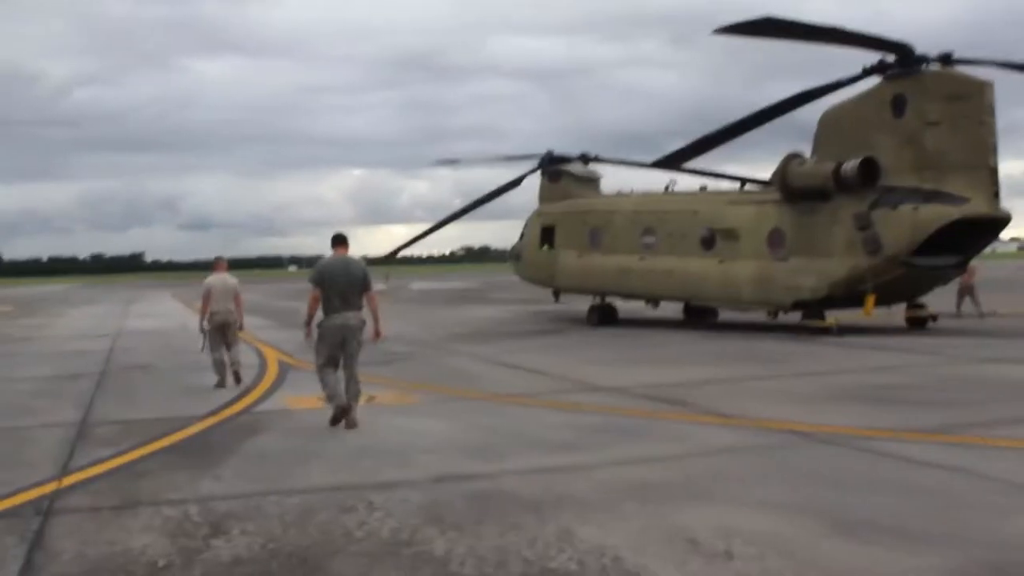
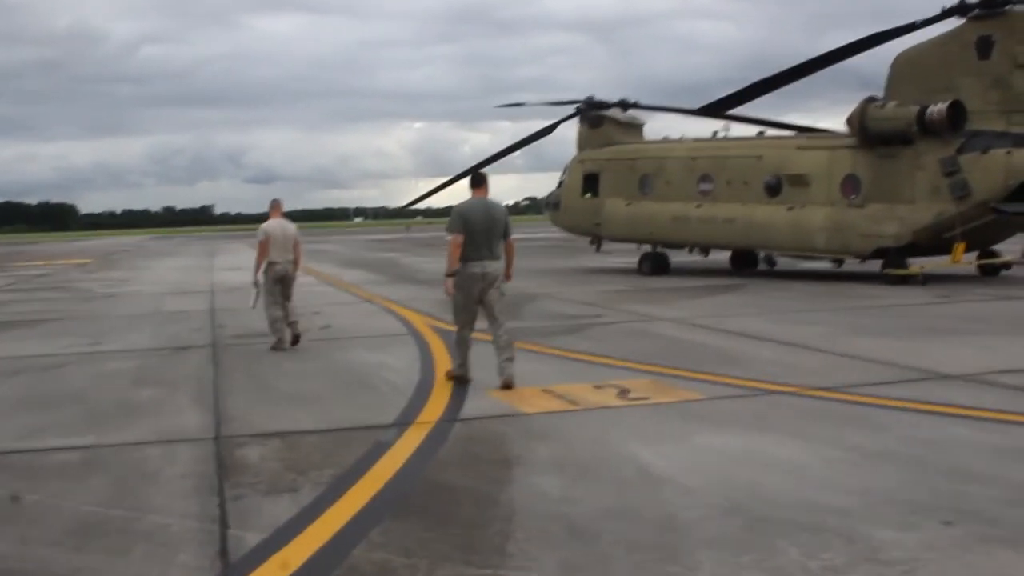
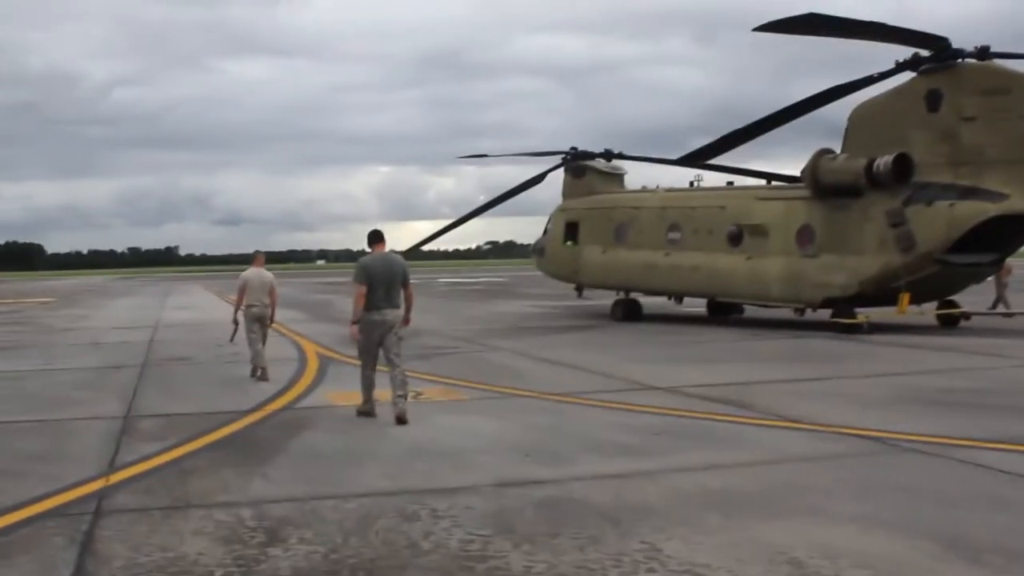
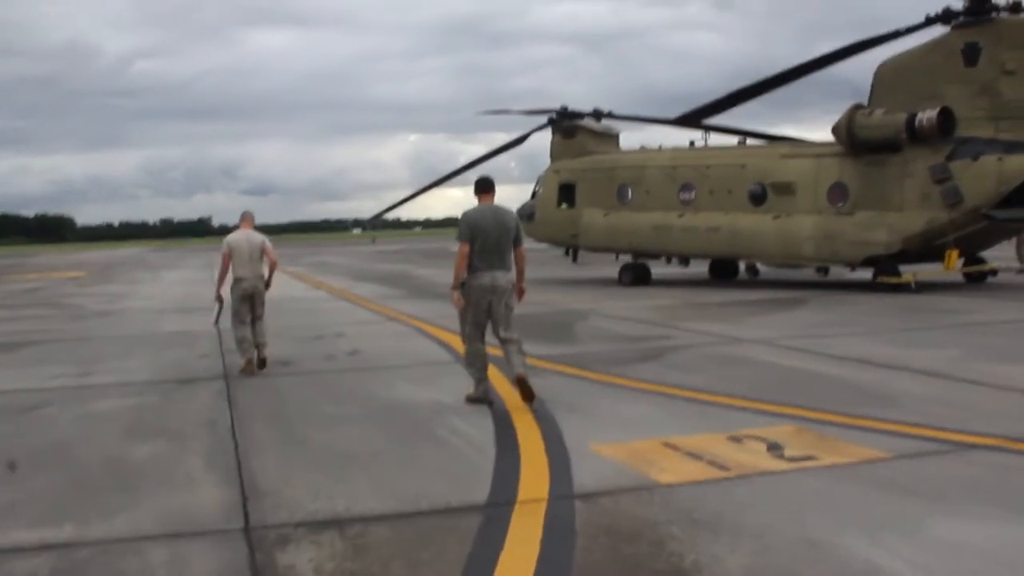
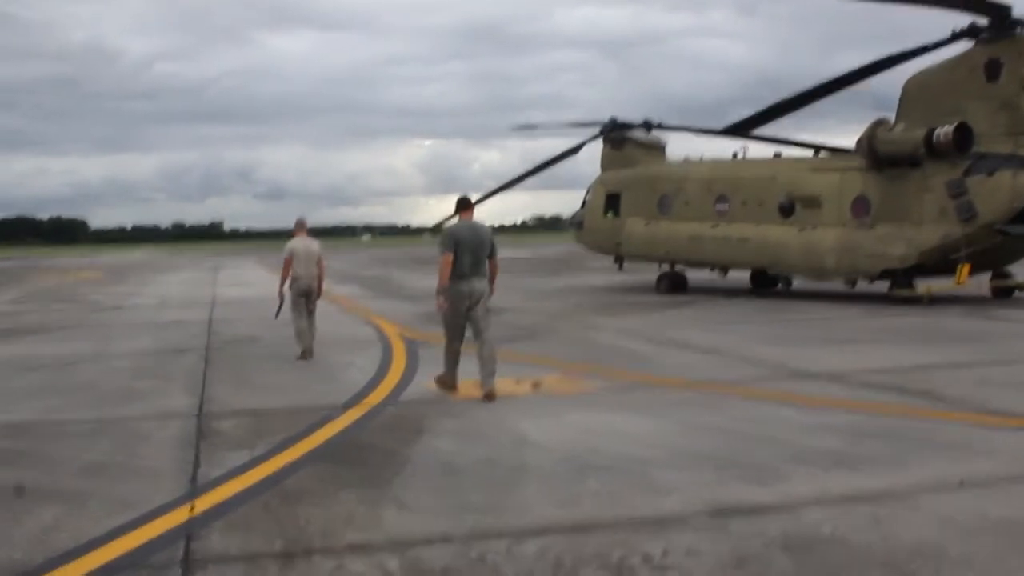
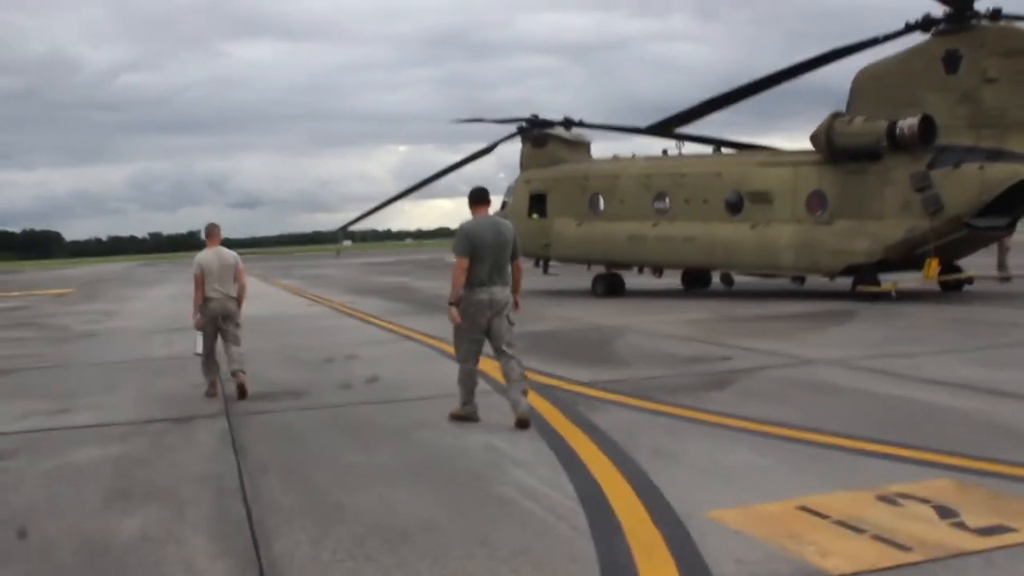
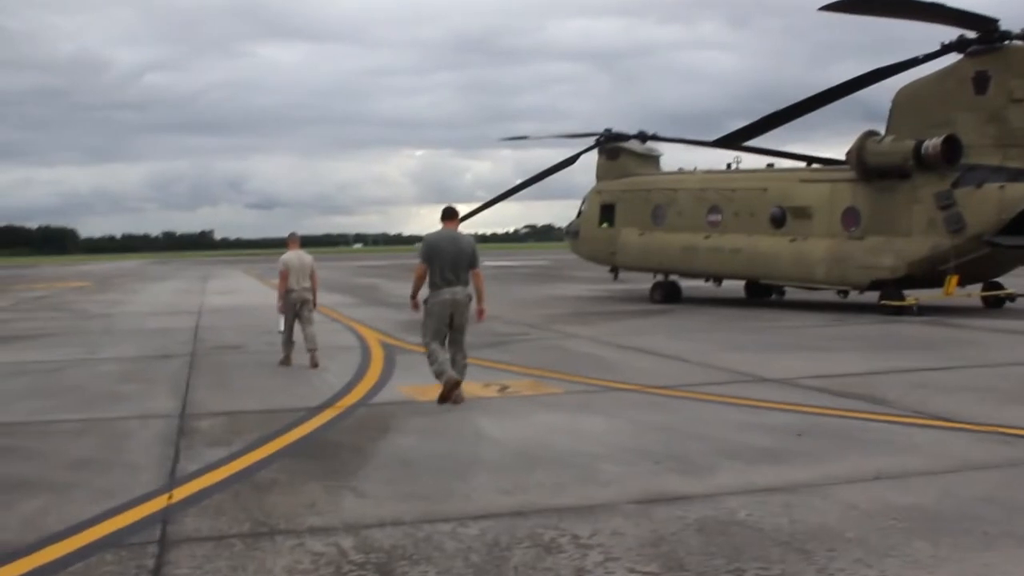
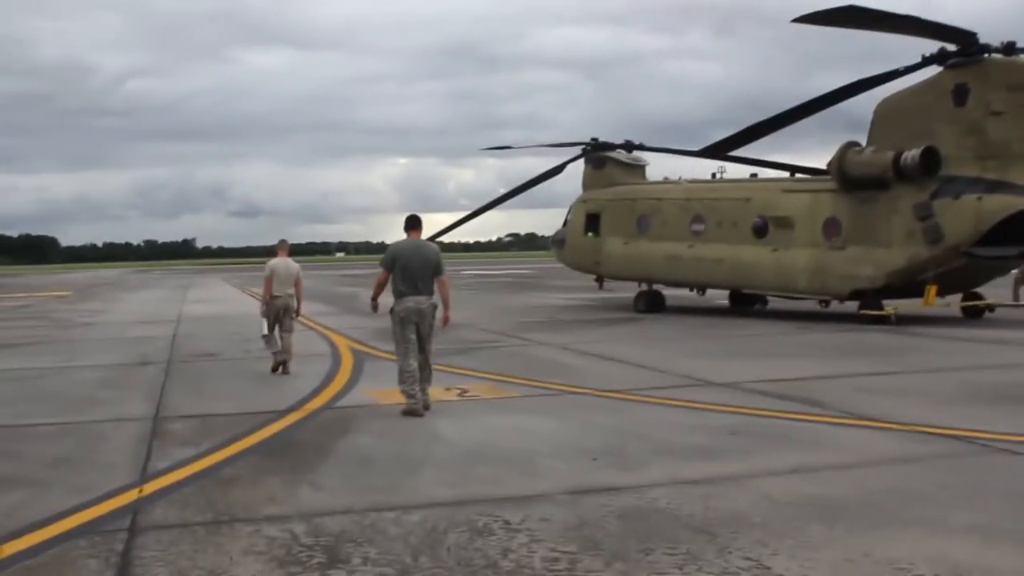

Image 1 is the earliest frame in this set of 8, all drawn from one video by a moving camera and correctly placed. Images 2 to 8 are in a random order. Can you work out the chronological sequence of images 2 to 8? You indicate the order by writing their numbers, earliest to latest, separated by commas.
3, 8, 7, 5, 2, 4, 6
